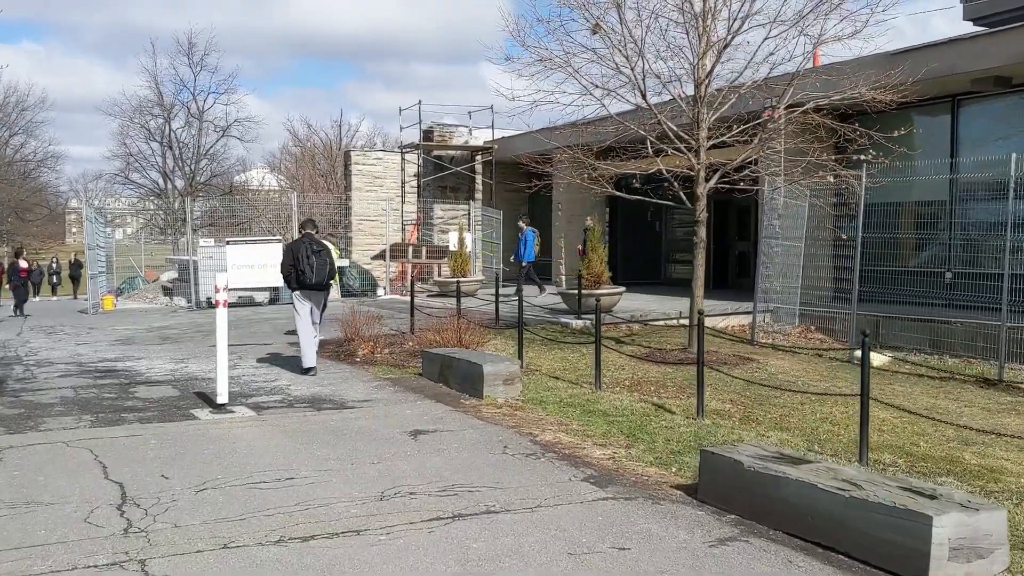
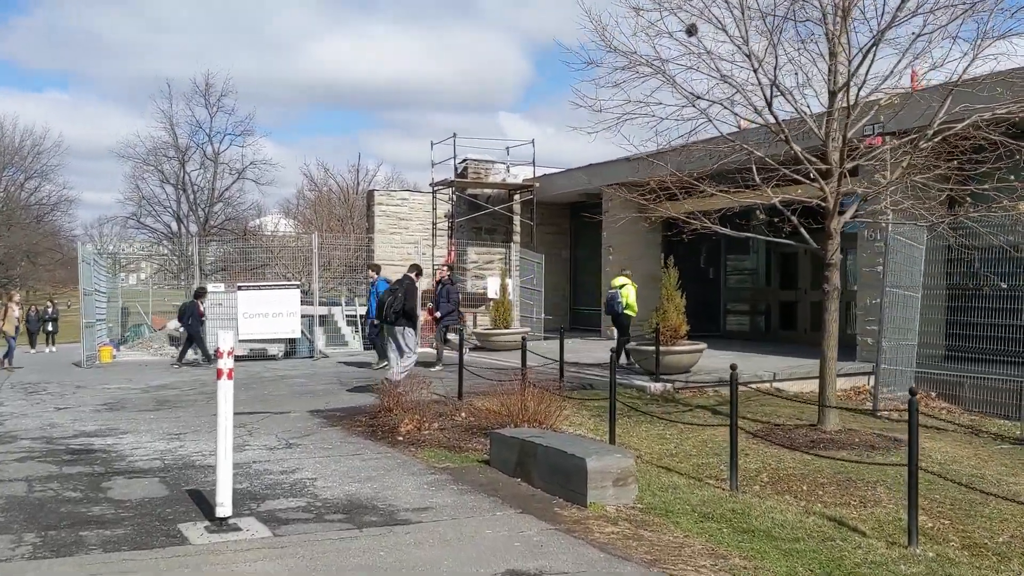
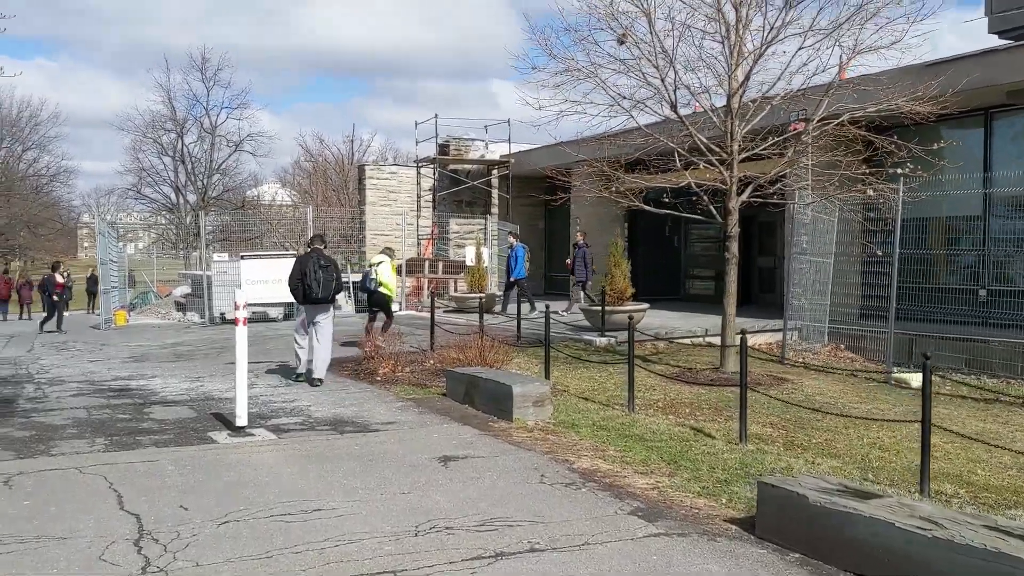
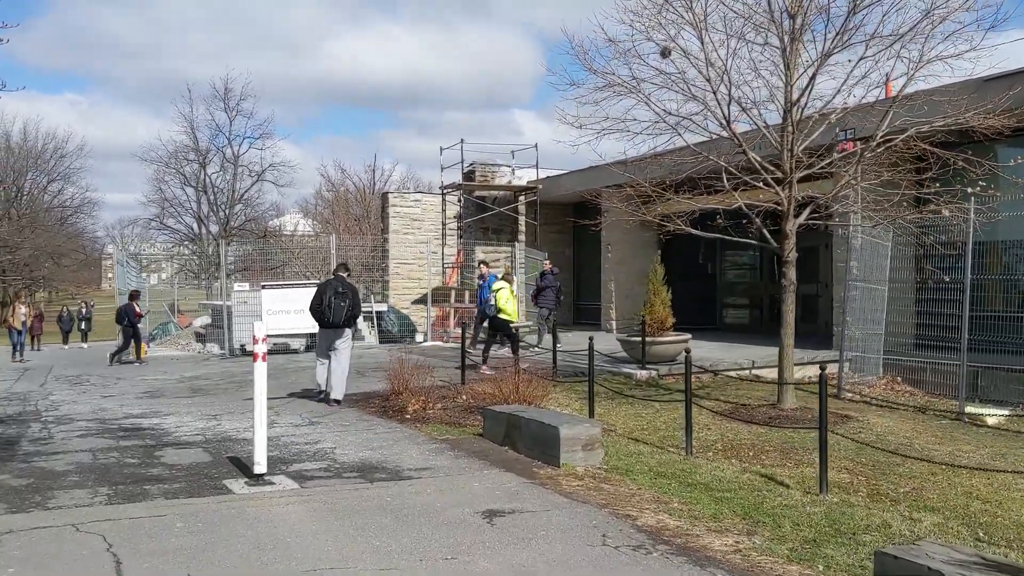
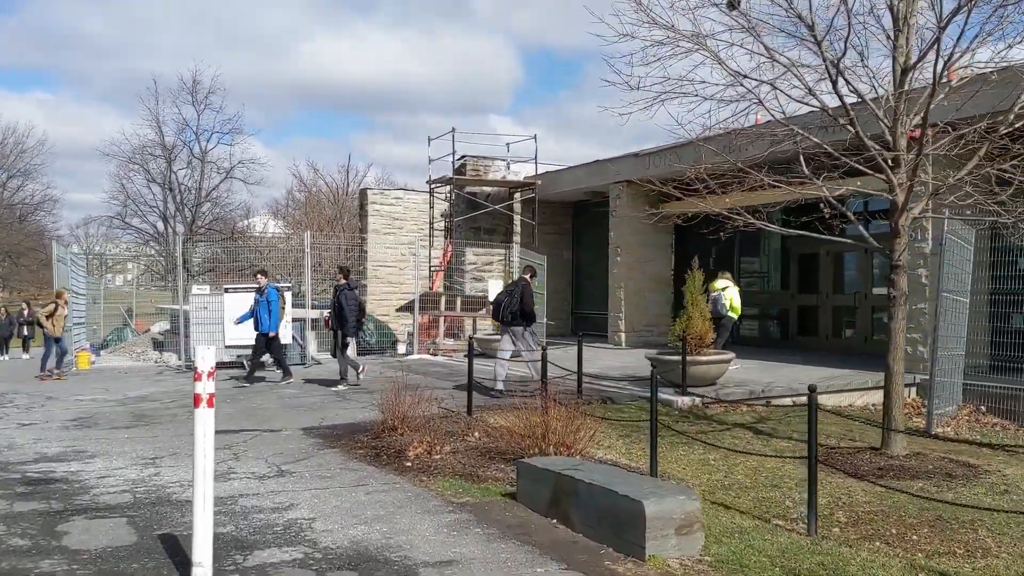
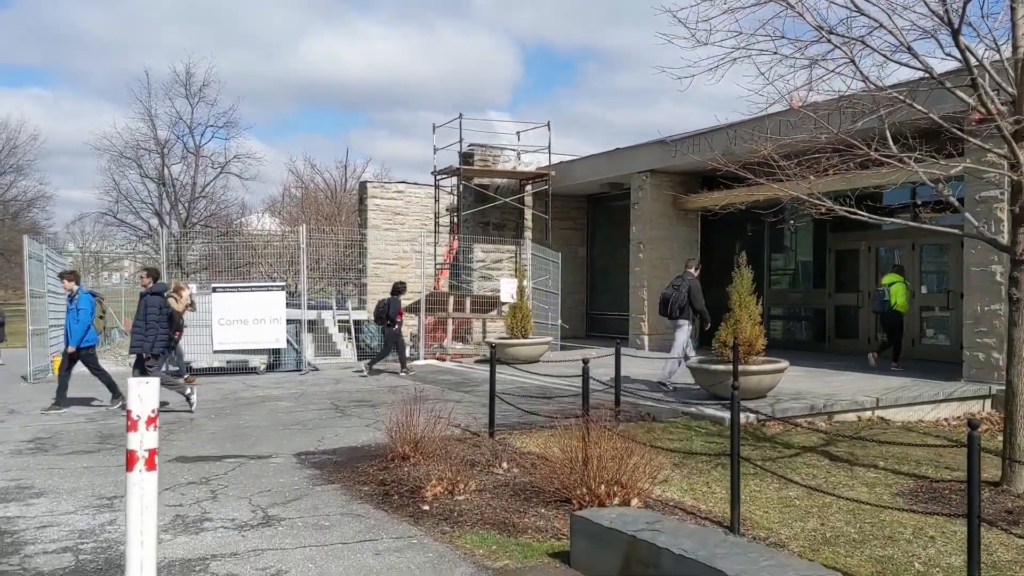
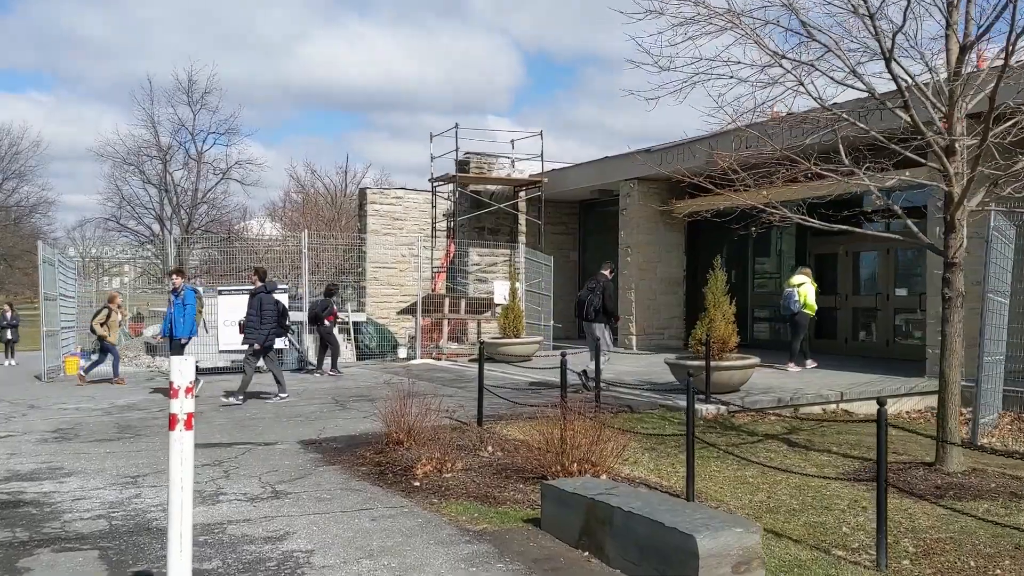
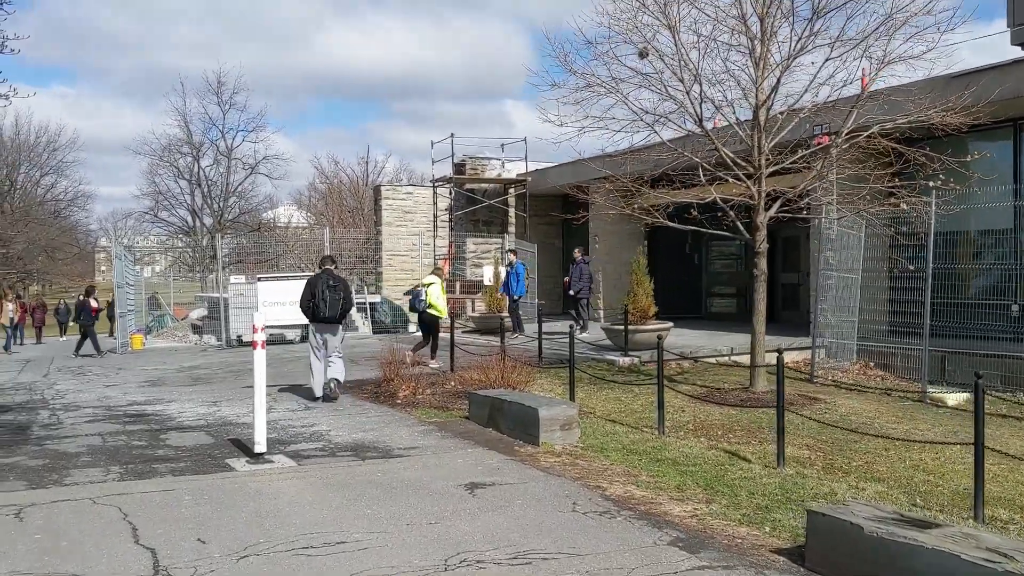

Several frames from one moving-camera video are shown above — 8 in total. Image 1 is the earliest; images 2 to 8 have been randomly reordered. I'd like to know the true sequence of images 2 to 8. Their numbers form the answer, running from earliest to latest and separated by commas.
3, 8, 4, 2, 5, 7, 6
